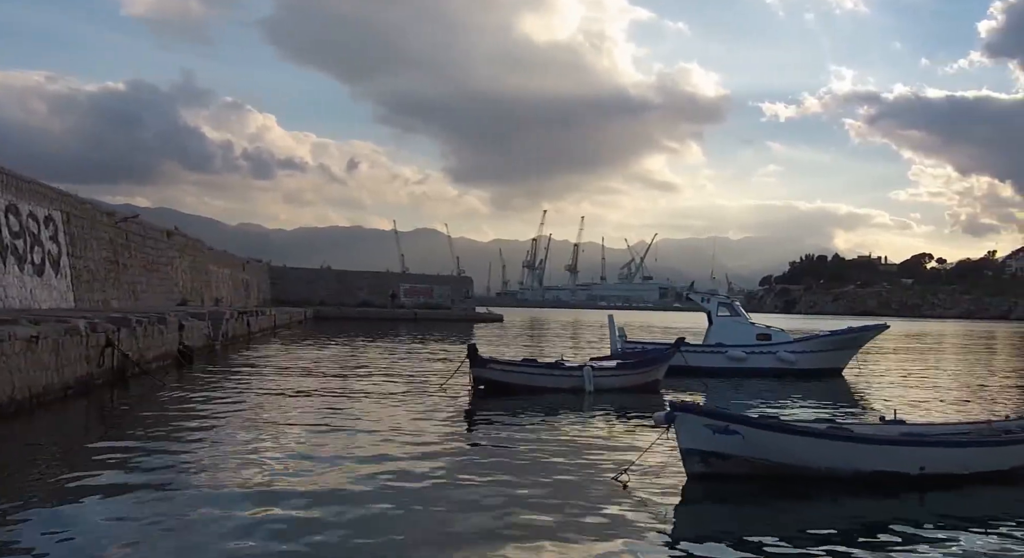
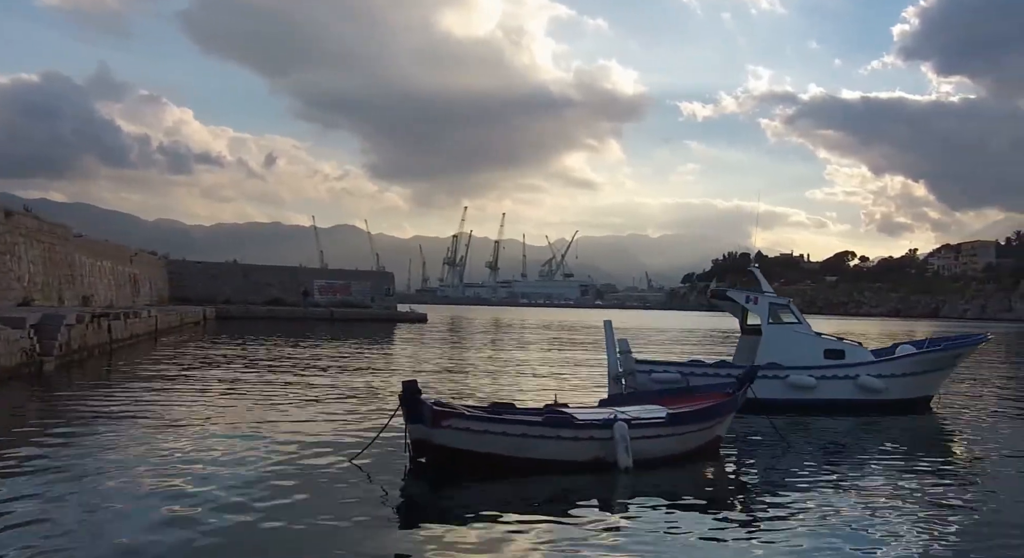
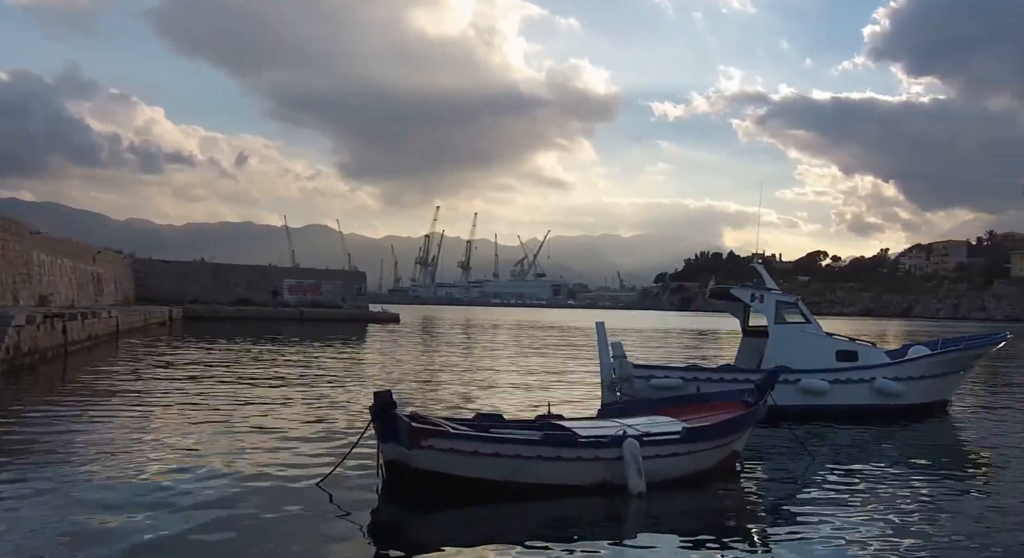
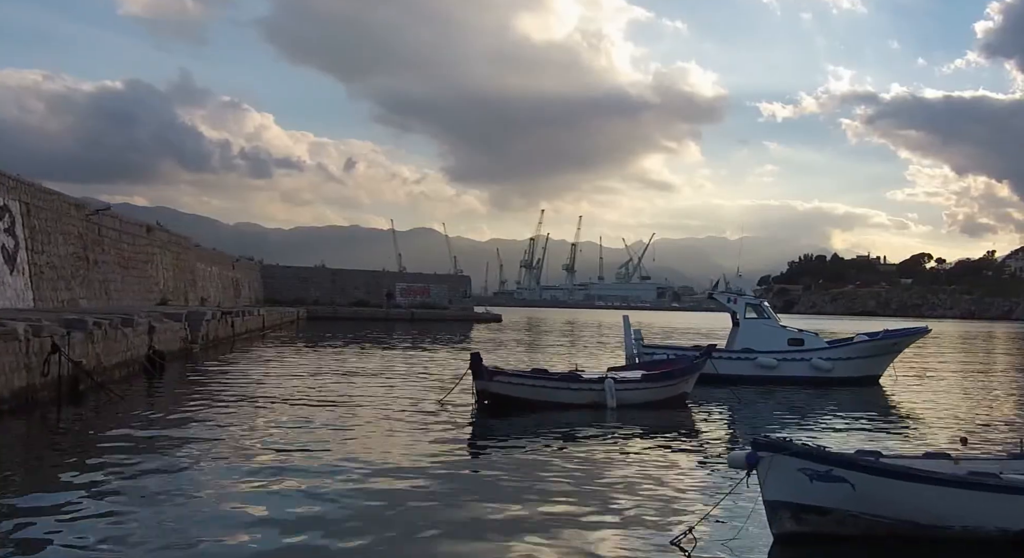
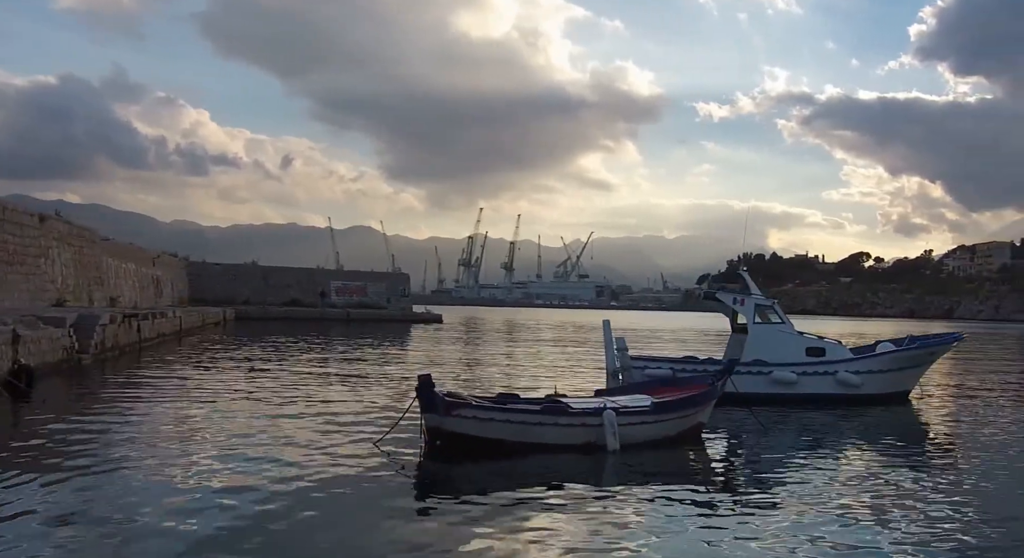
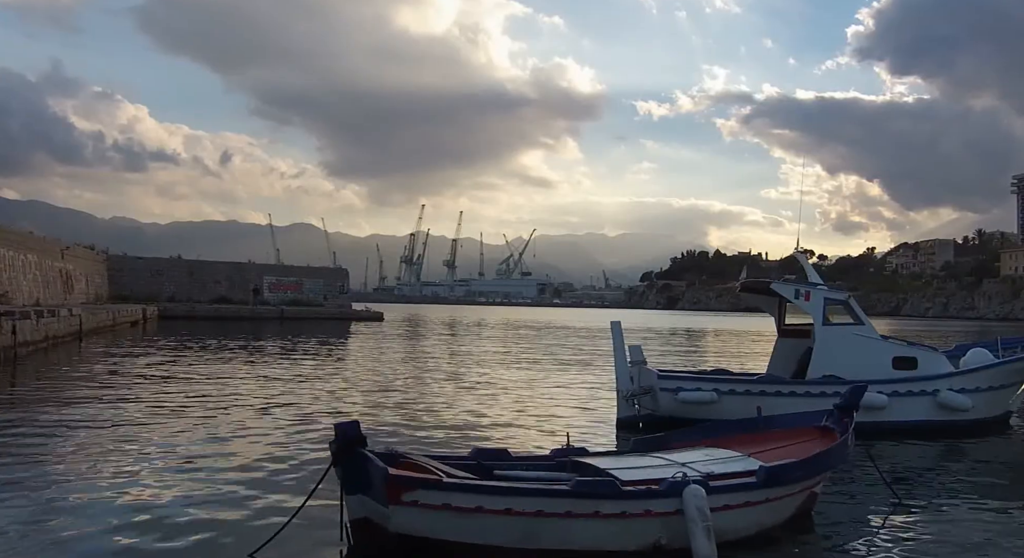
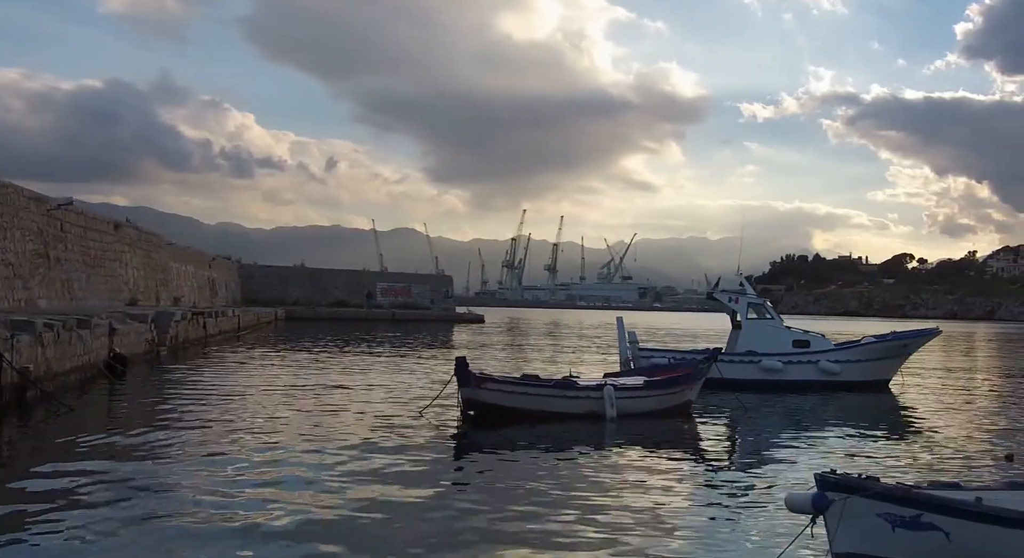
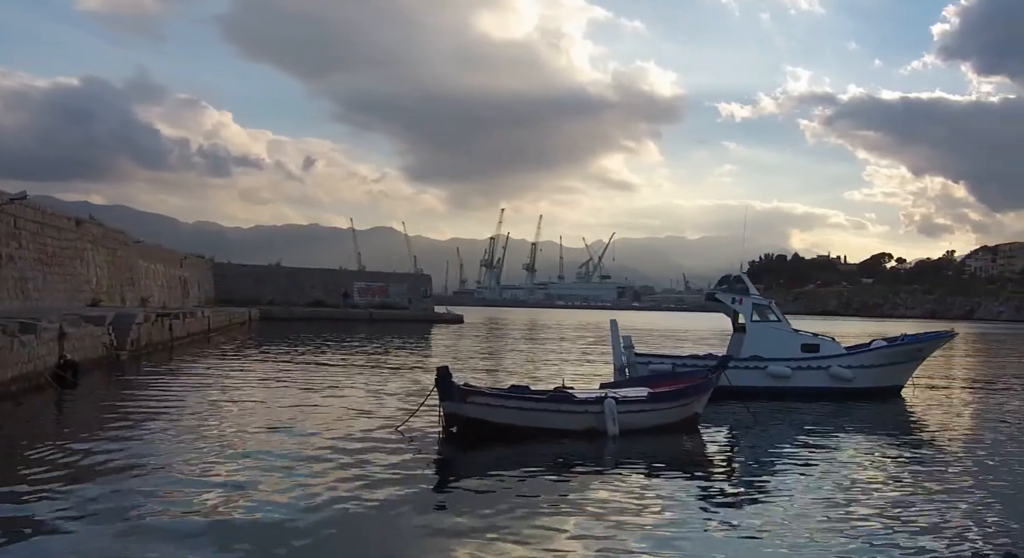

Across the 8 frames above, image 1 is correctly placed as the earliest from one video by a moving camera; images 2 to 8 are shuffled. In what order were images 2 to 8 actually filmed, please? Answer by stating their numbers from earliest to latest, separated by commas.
4, 7, 8, 5, 2, 3, 6
